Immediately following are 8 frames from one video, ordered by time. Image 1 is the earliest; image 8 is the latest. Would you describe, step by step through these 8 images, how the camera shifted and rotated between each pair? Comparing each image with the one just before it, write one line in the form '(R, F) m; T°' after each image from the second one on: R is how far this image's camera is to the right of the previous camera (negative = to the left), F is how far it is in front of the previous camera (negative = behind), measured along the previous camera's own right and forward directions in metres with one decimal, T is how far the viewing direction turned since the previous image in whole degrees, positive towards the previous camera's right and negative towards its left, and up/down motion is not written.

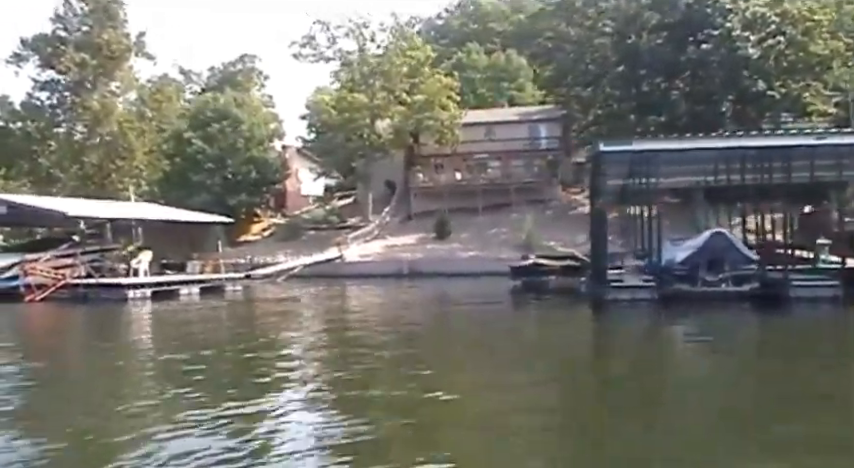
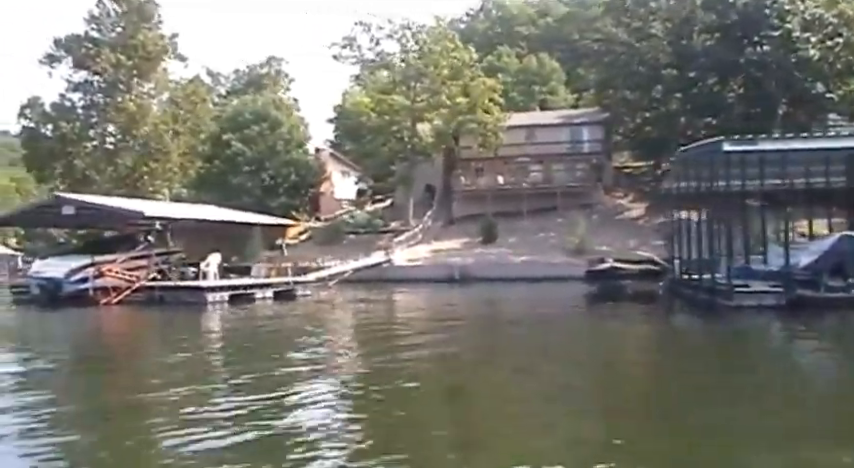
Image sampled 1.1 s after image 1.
(-2.1, +0.7) m; 0°
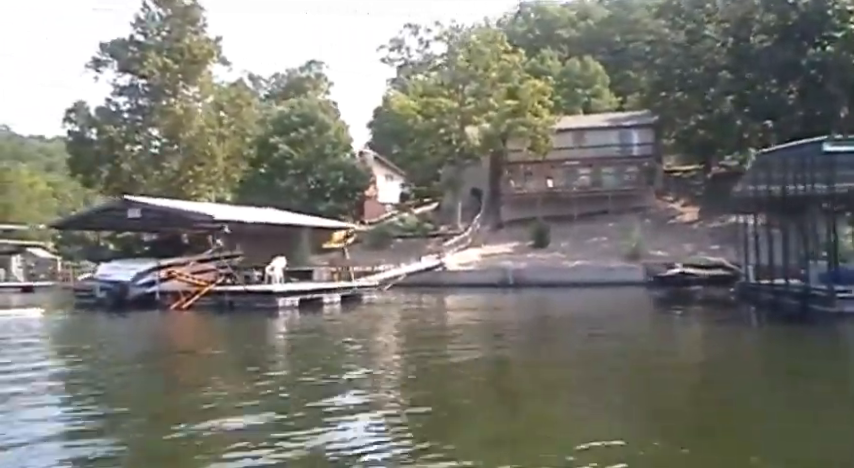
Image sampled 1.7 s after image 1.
(-1.2, +0.5) m; -2°
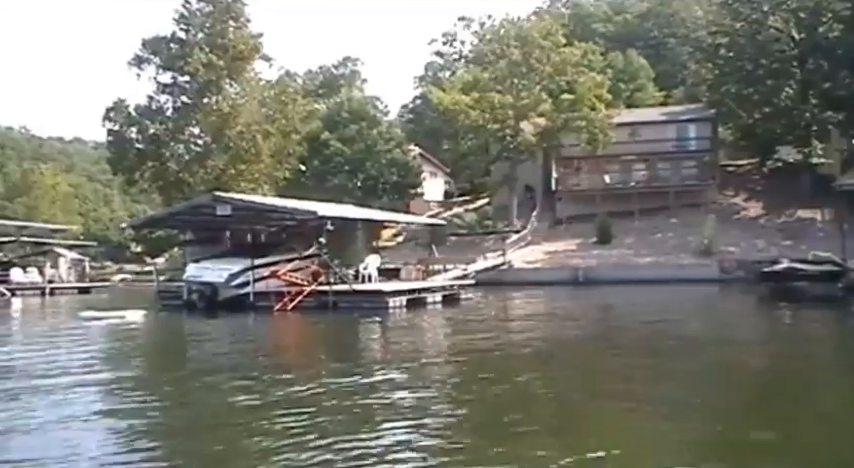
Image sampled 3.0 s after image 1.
(-2.5, +0.9) m; 0°
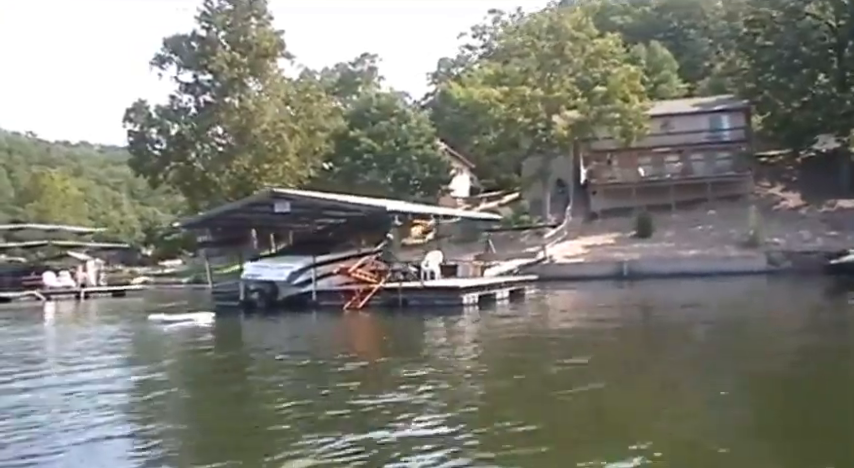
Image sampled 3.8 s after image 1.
(-1.6, +0.7) m; 0°
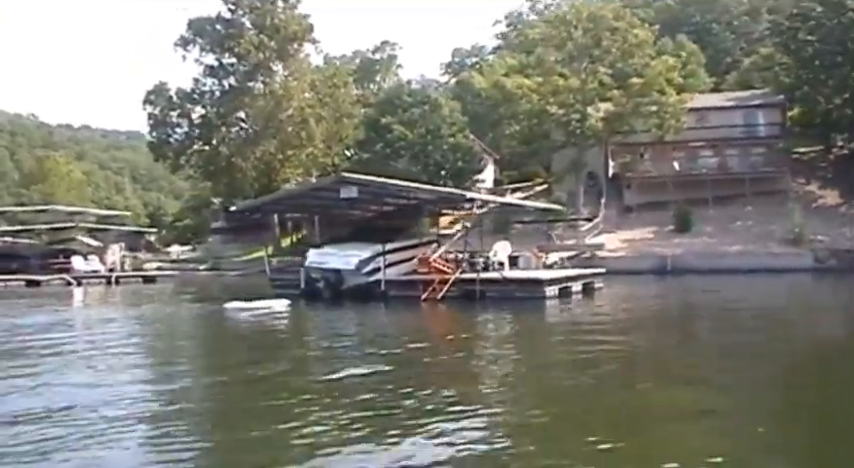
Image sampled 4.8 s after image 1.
(-1.9, +0.7) m; +1°
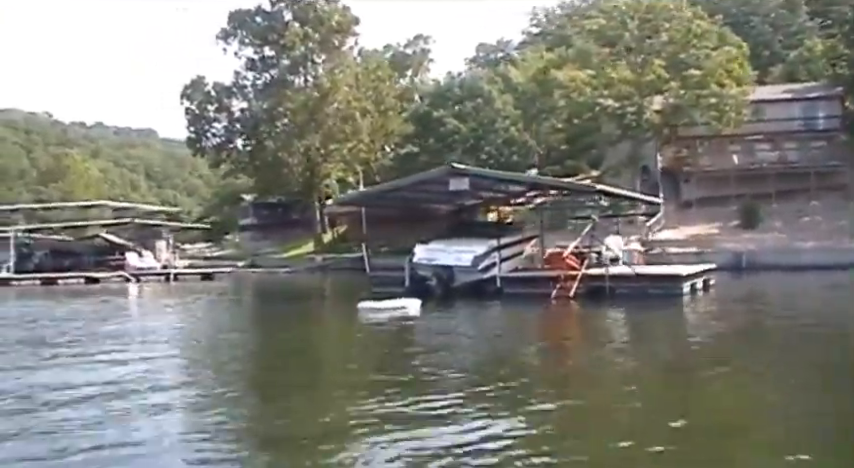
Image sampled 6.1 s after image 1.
(-2.6, +1.0) m; 0°
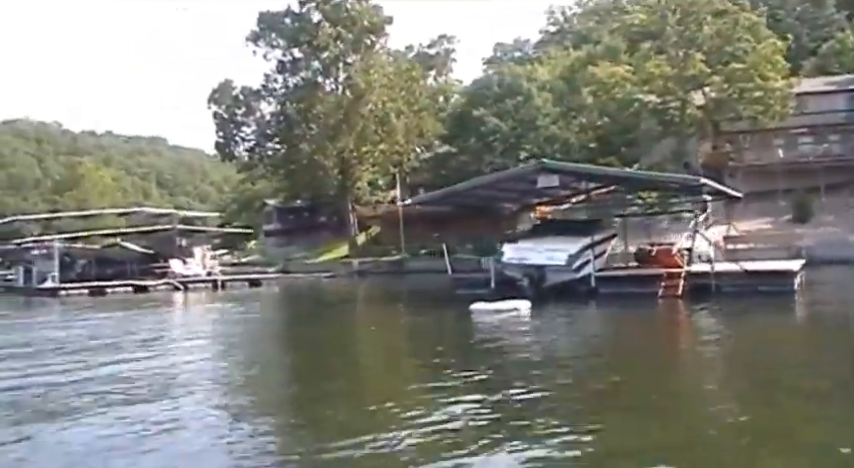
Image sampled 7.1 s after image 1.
(-1.9, +0.7) m; 0°
